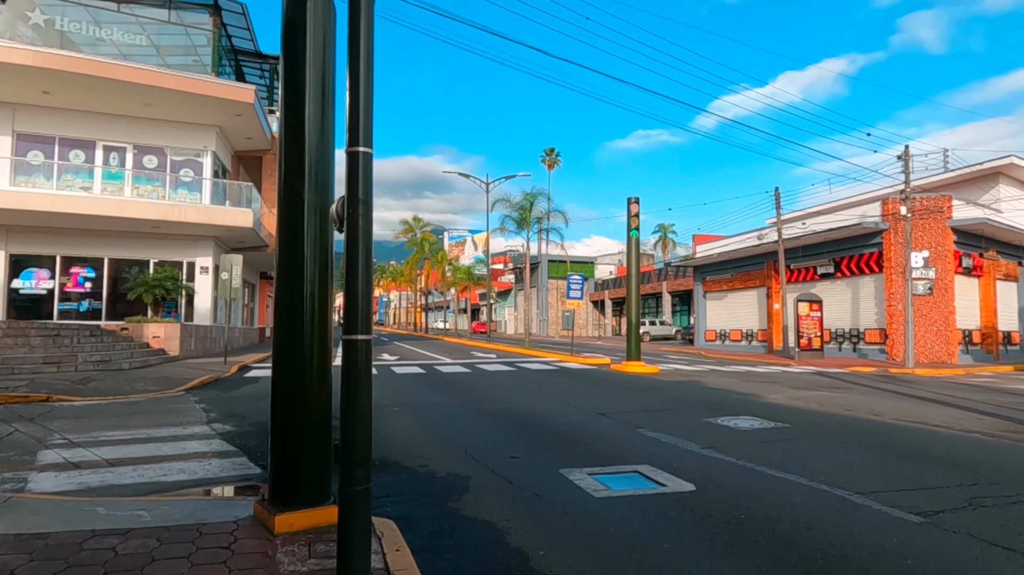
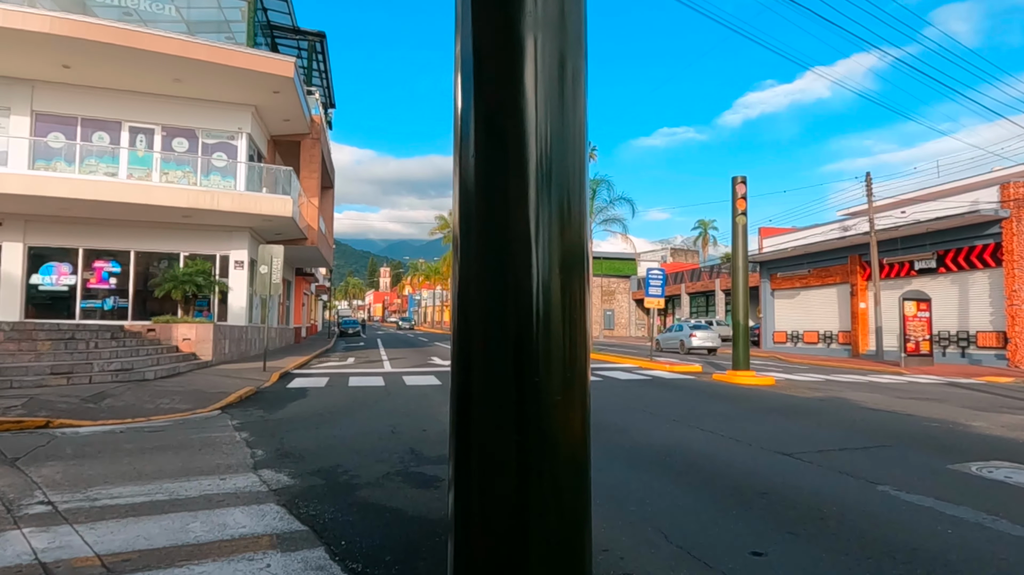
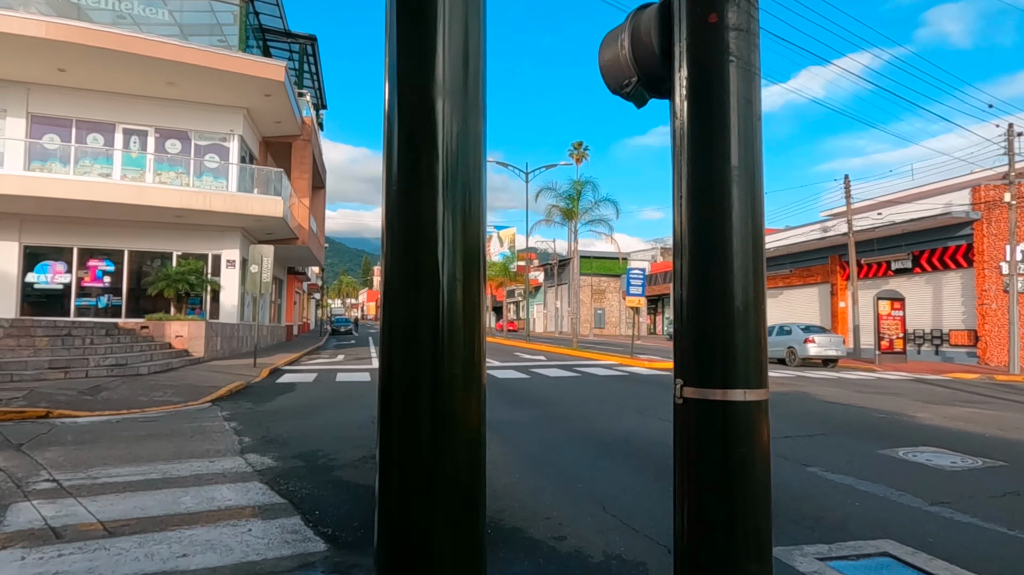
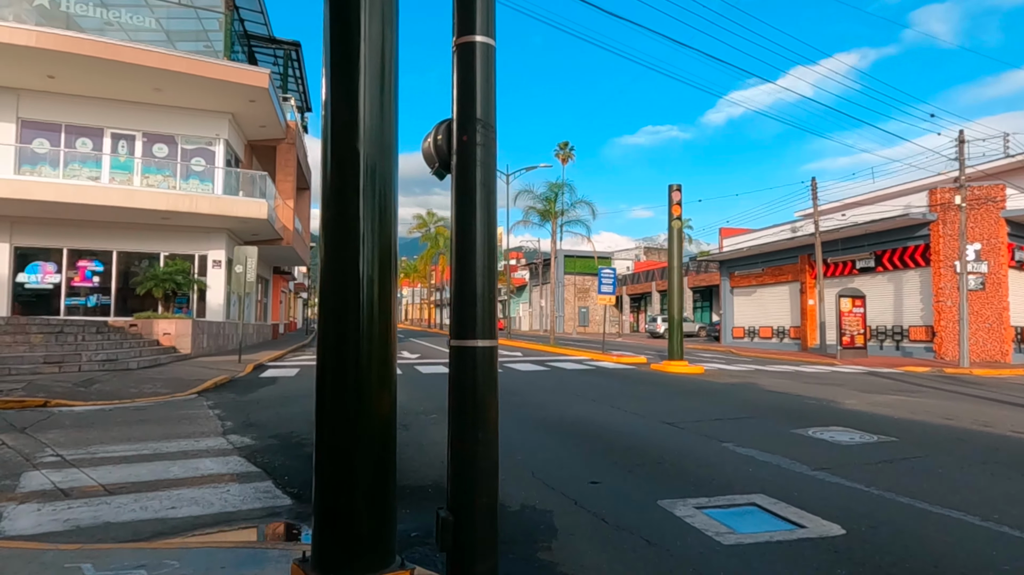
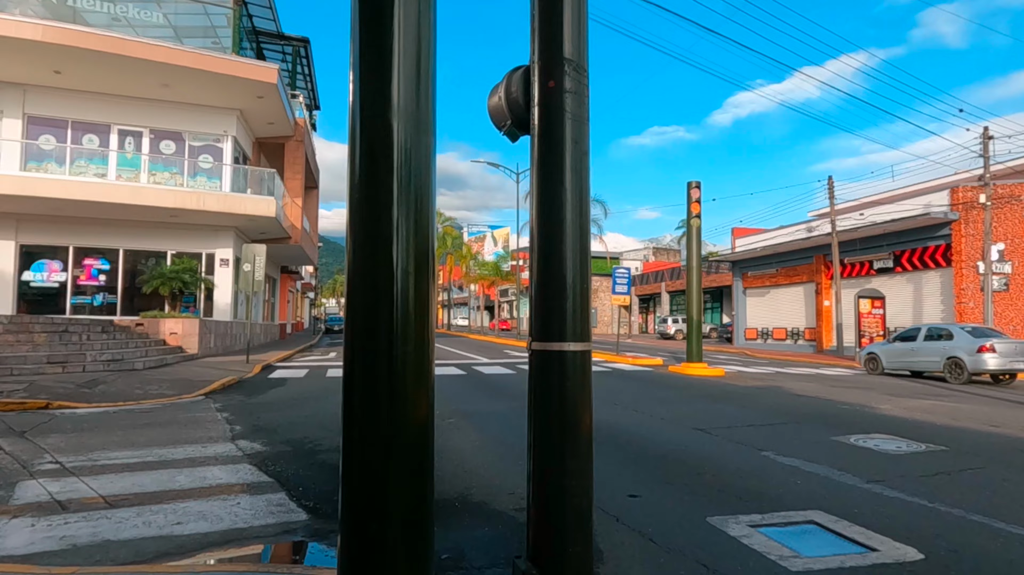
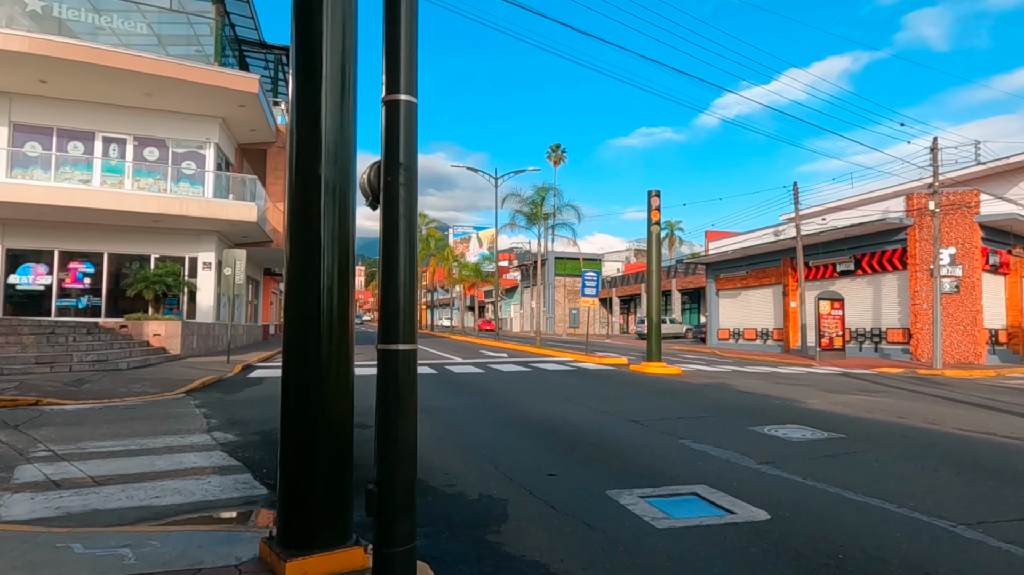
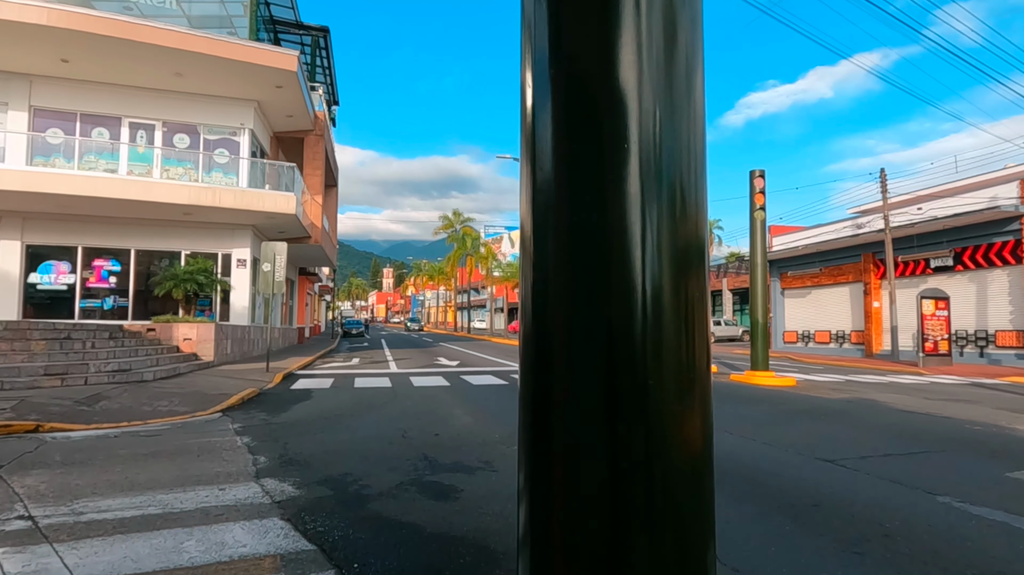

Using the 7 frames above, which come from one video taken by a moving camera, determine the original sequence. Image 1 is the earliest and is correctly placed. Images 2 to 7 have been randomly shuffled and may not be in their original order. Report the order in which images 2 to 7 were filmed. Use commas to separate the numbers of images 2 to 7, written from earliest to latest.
6, 4, 5, 3, 2, 7
